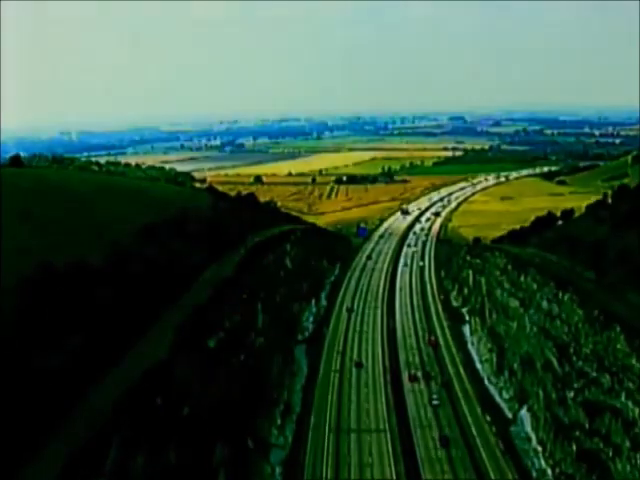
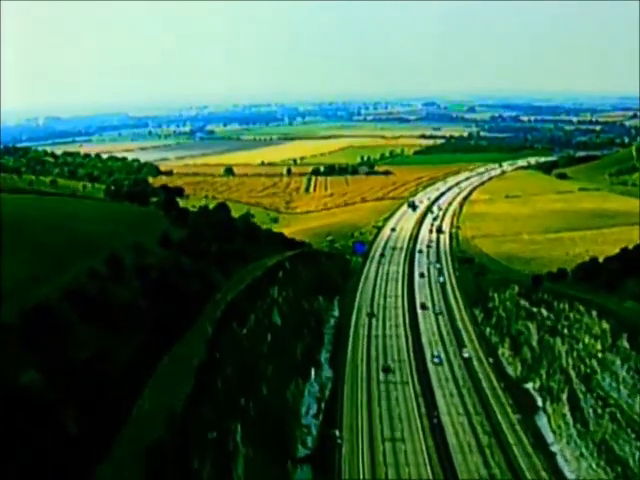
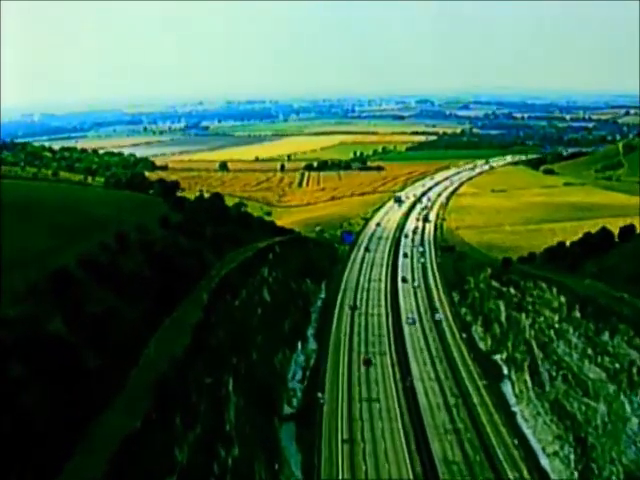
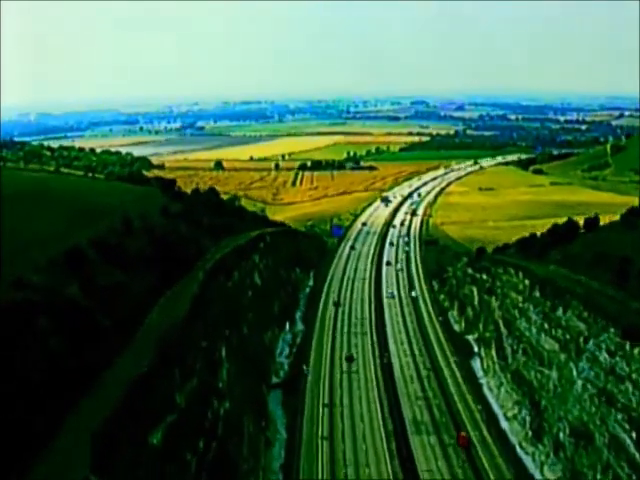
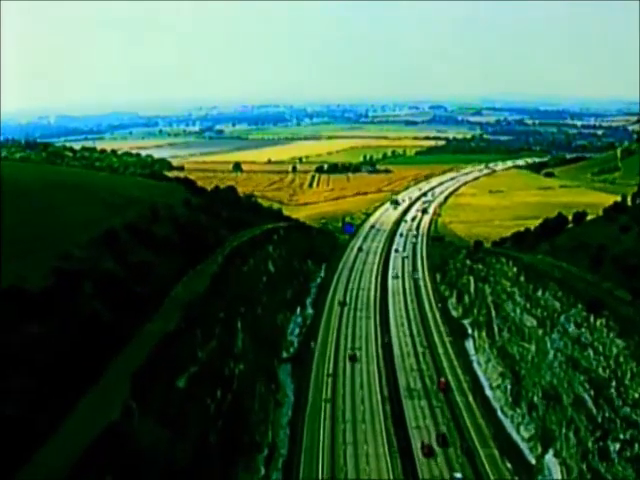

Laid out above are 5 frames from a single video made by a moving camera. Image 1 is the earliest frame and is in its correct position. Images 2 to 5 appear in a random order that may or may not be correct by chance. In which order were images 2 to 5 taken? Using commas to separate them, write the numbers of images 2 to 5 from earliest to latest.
5, 4, 3, 2
